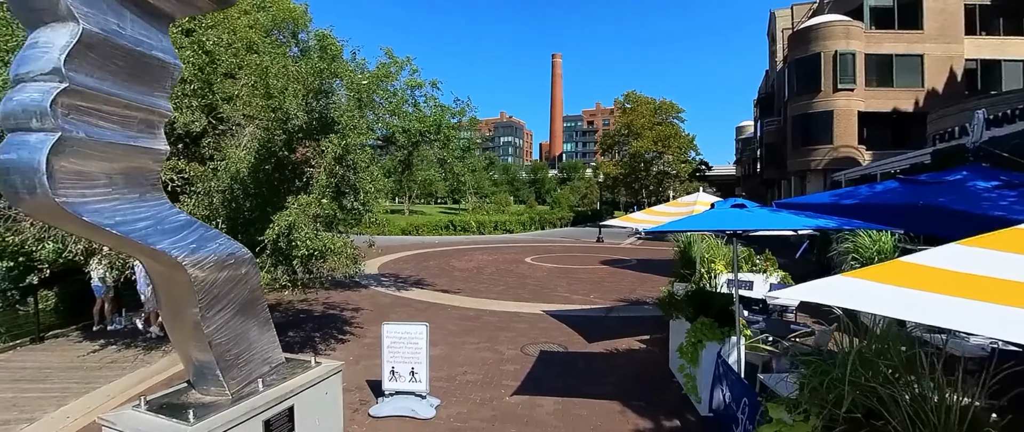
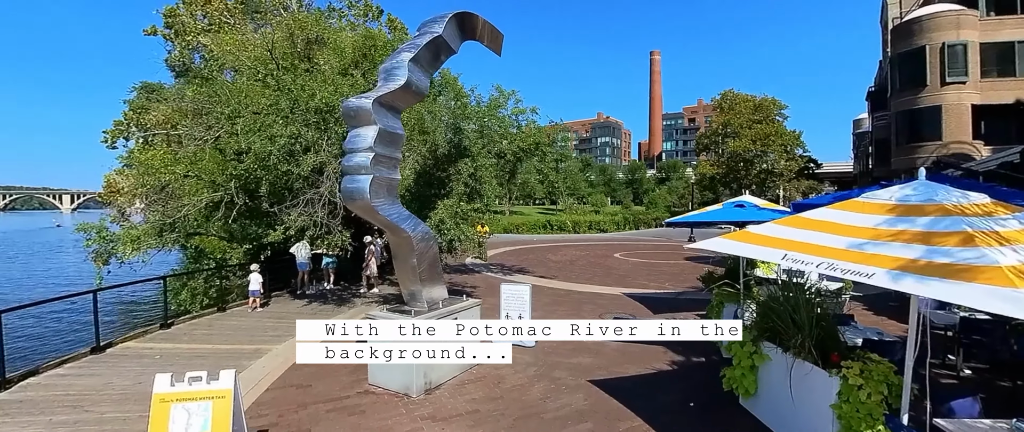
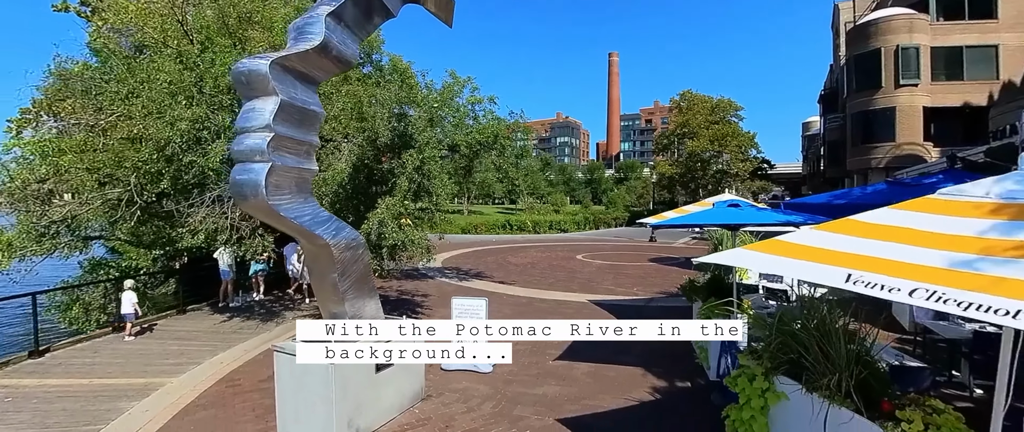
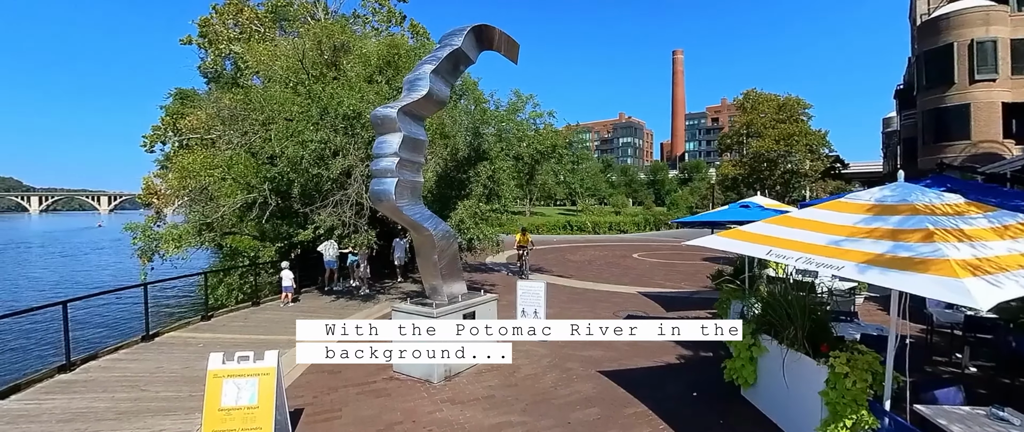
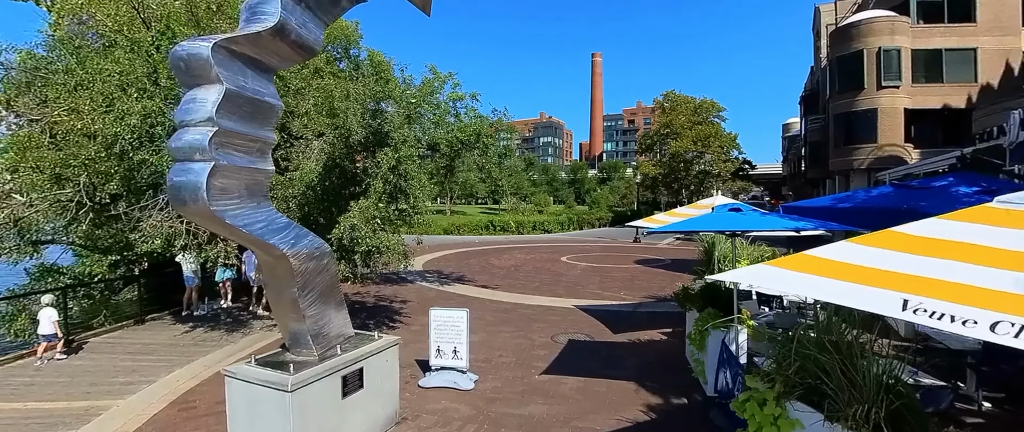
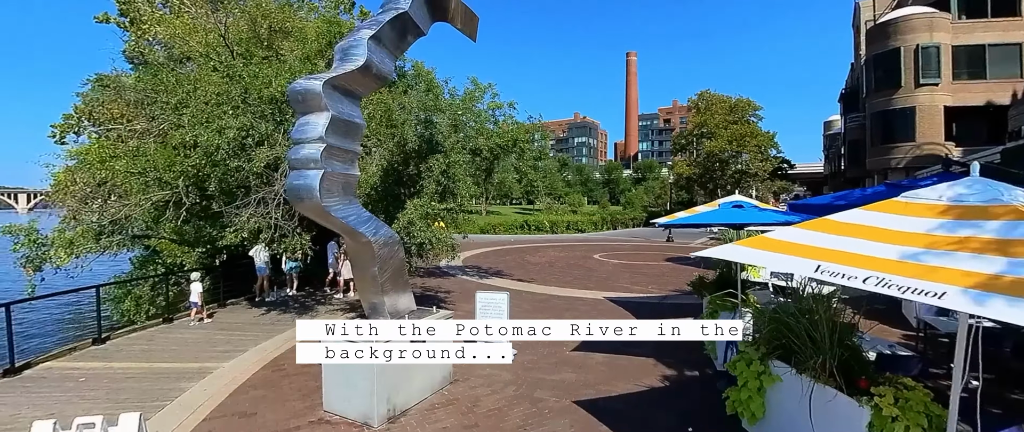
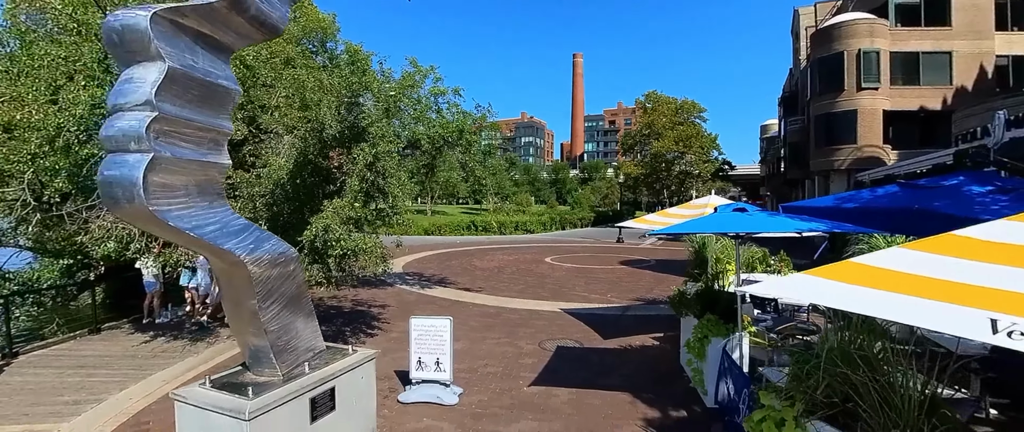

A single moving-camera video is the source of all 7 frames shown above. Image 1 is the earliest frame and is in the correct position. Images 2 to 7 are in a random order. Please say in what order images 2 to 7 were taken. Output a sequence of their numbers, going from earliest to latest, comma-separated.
7, 5, 3, 6, 2, 4
